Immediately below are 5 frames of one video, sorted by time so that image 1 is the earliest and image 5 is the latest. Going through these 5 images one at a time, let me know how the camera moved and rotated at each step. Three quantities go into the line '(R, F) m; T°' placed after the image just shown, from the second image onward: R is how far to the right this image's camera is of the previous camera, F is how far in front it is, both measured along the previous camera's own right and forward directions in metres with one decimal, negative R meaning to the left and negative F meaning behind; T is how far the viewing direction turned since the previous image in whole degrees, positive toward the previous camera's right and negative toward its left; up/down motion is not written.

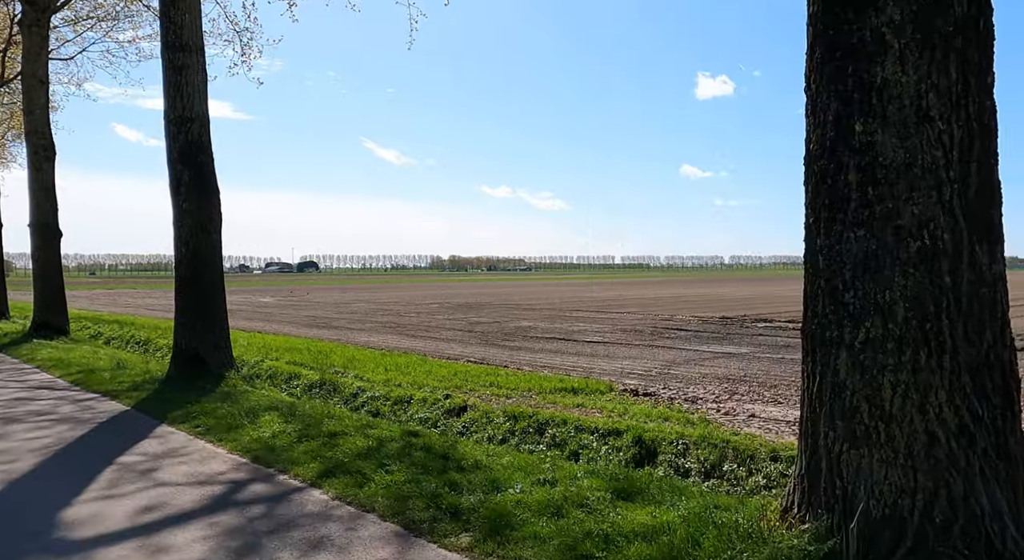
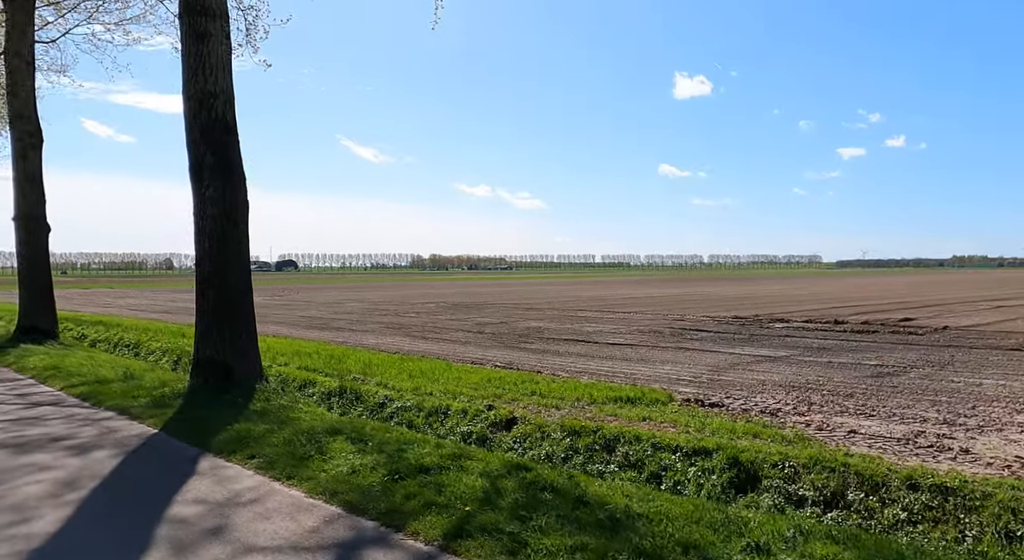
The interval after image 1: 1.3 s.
(-1.1, +1.2) m; +2°
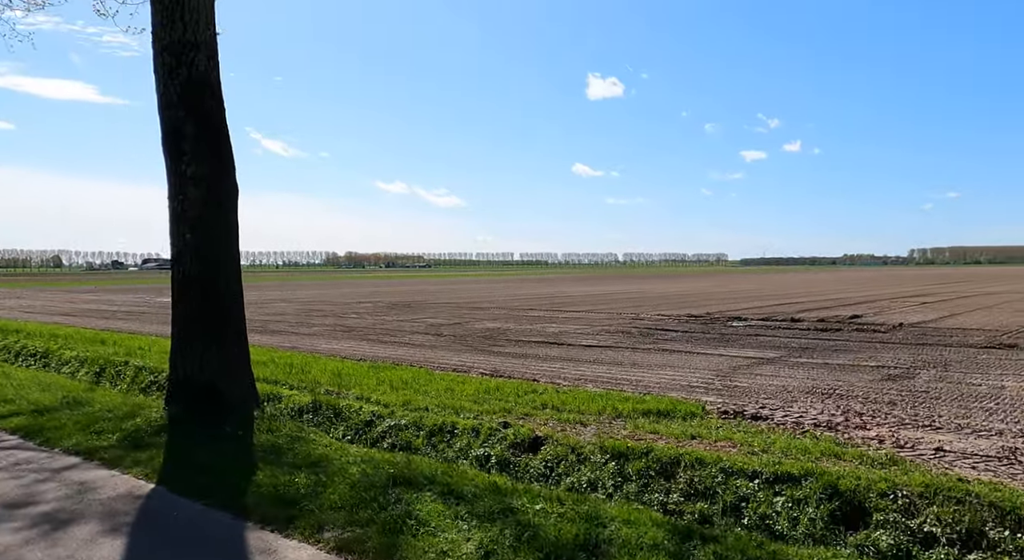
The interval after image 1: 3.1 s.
(-1.4, +1.6) m; +6°
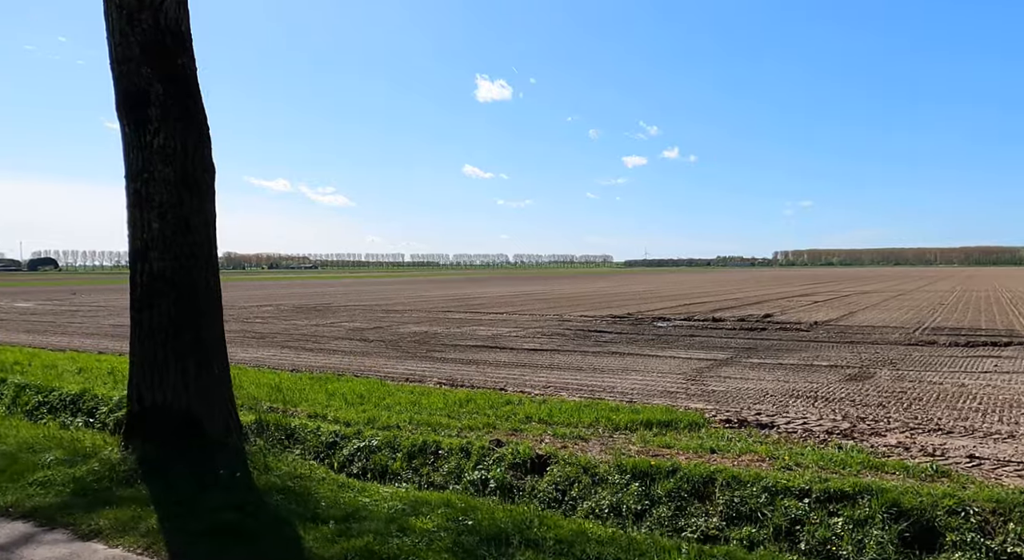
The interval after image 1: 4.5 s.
(-1.2, +1.2) m; +8°
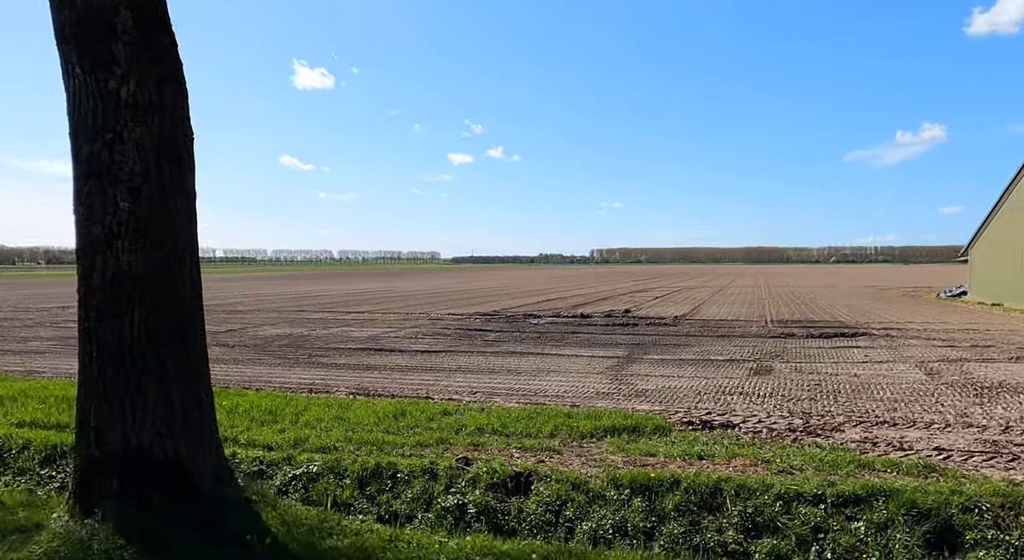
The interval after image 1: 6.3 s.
(-1.5, +1.1) m; +13°
